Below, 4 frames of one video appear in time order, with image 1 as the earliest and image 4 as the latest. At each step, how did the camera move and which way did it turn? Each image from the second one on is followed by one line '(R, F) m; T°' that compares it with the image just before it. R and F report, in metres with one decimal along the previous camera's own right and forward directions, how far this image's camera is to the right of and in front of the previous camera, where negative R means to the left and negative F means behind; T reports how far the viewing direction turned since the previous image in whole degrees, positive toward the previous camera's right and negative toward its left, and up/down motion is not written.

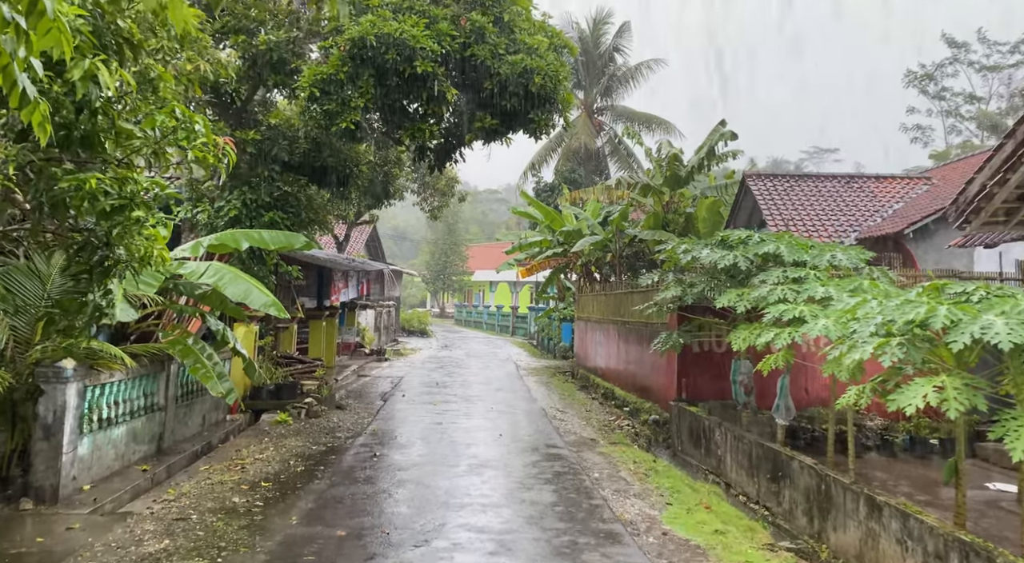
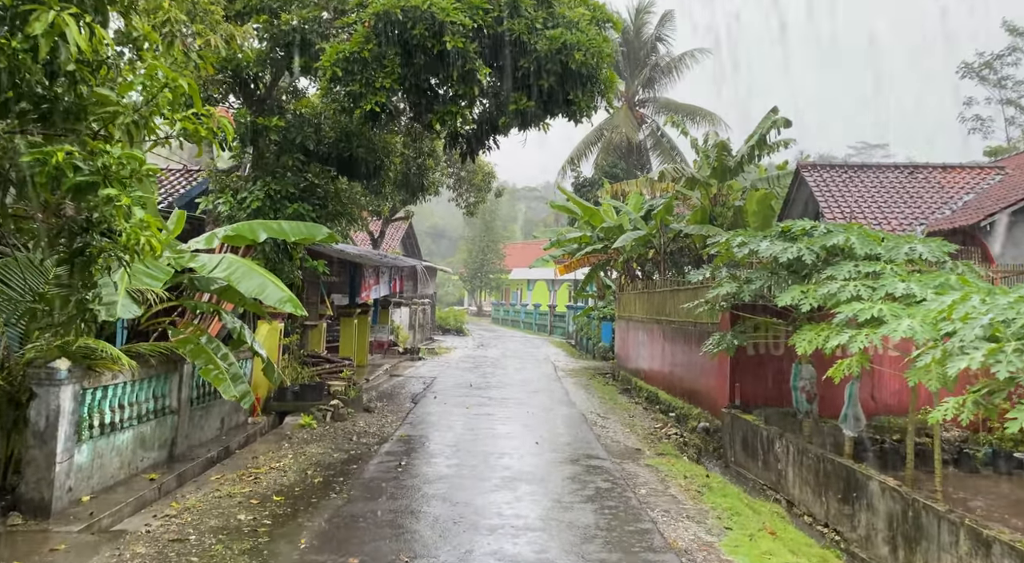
(0.0, +0.6) m; -3°
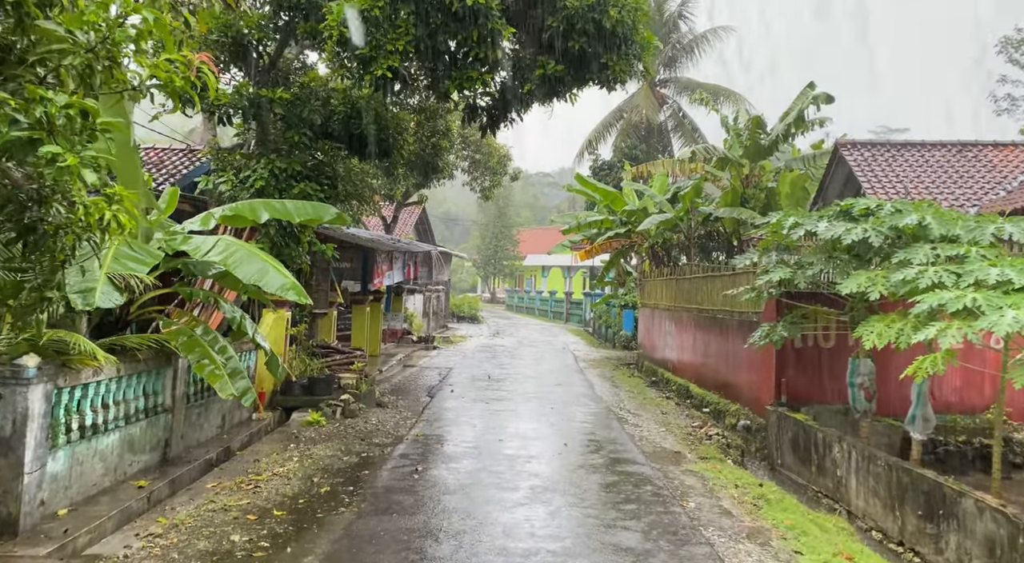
(-0.1, +0.7) m; -1°
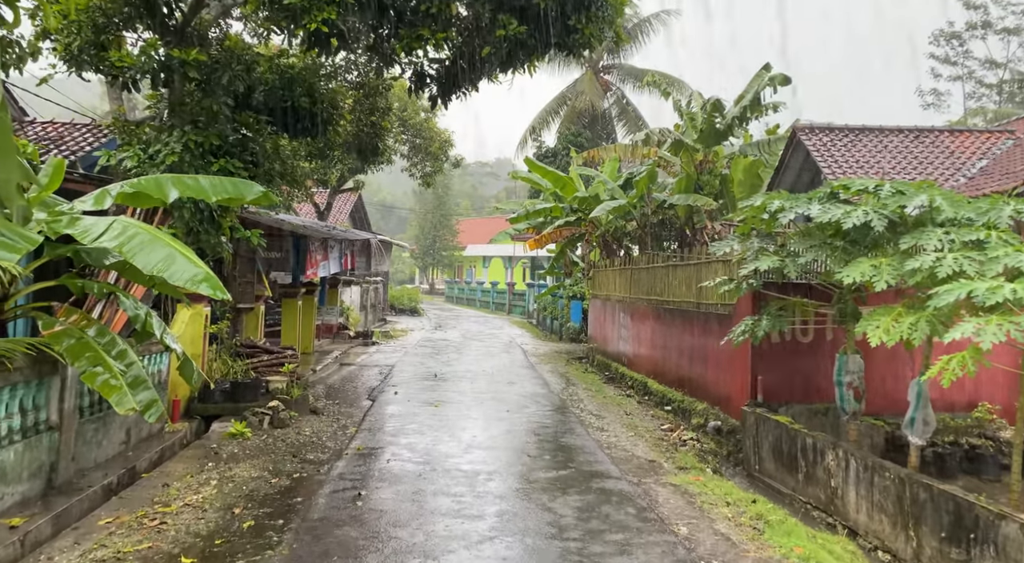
(-0.2, +0.8) m; +5°
